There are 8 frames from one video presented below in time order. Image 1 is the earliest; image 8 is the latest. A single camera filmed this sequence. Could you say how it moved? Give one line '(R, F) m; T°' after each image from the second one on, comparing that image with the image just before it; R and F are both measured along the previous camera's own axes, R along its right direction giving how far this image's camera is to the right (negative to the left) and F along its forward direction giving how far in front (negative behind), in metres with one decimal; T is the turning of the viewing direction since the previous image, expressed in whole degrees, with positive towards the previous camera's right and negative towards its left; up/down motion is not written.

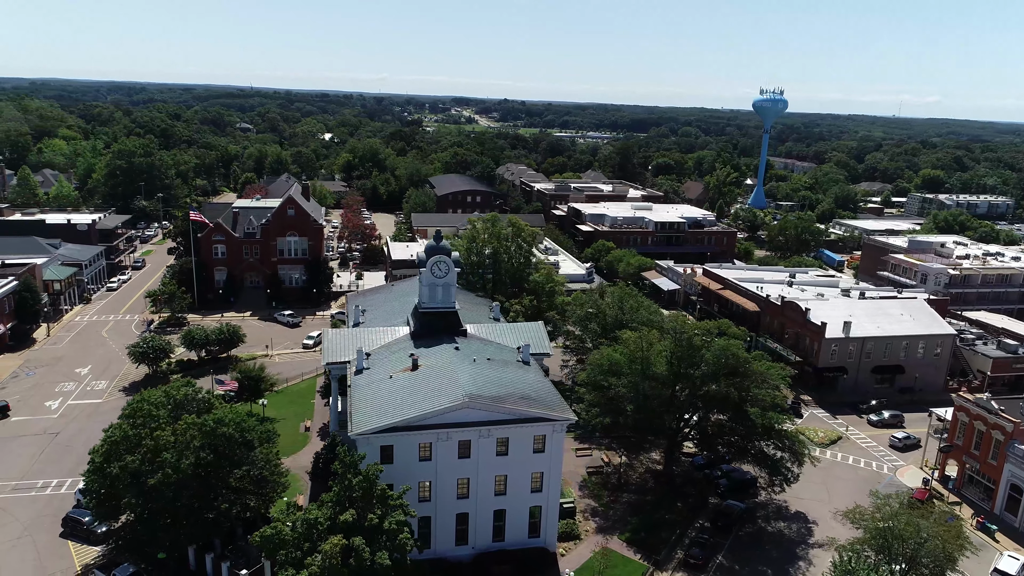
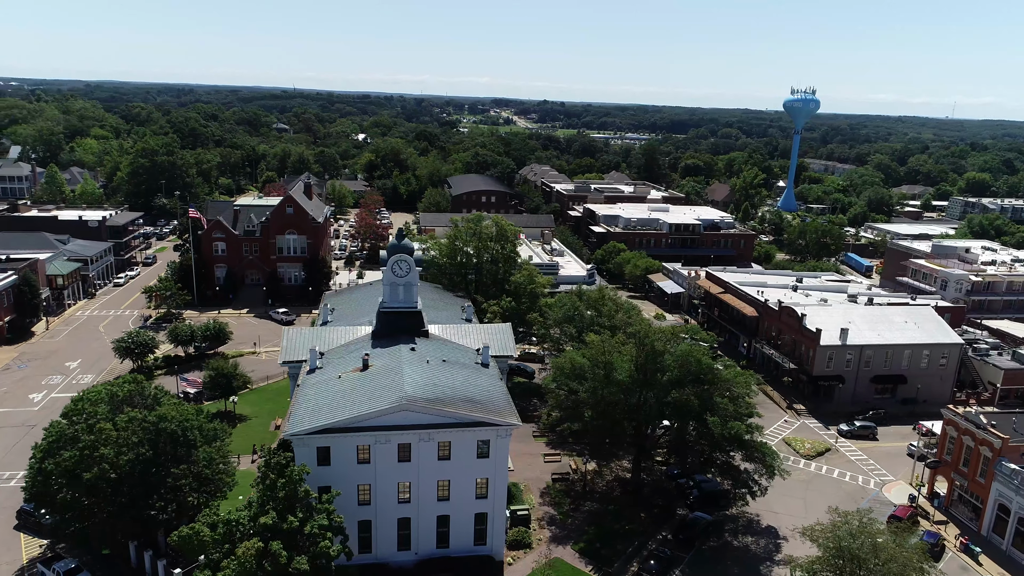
(+4.8, +1.2) m; -3°
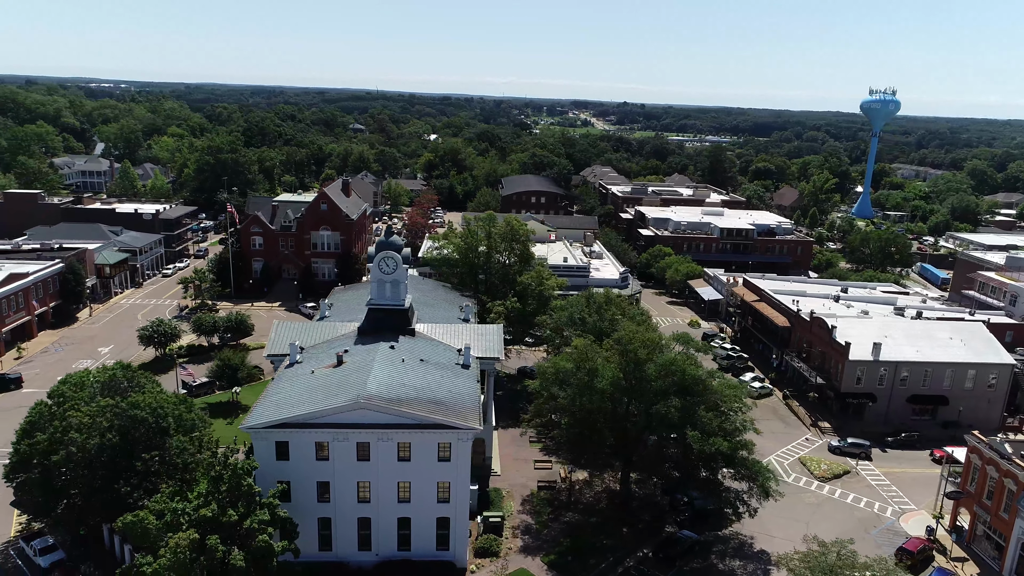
(+5.4, +1.5) m; -6°
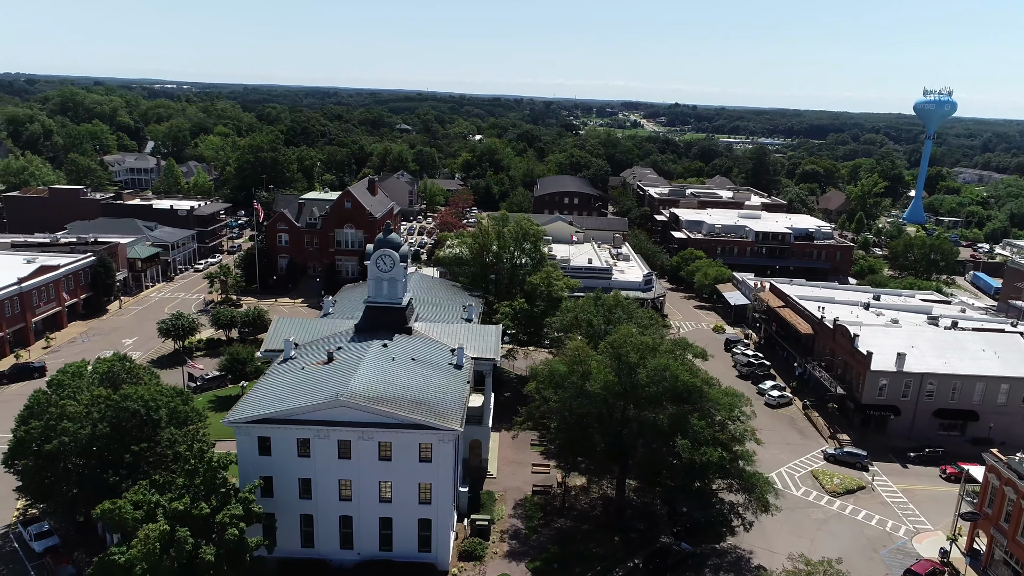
(+3.0, +0.8) m; -4°
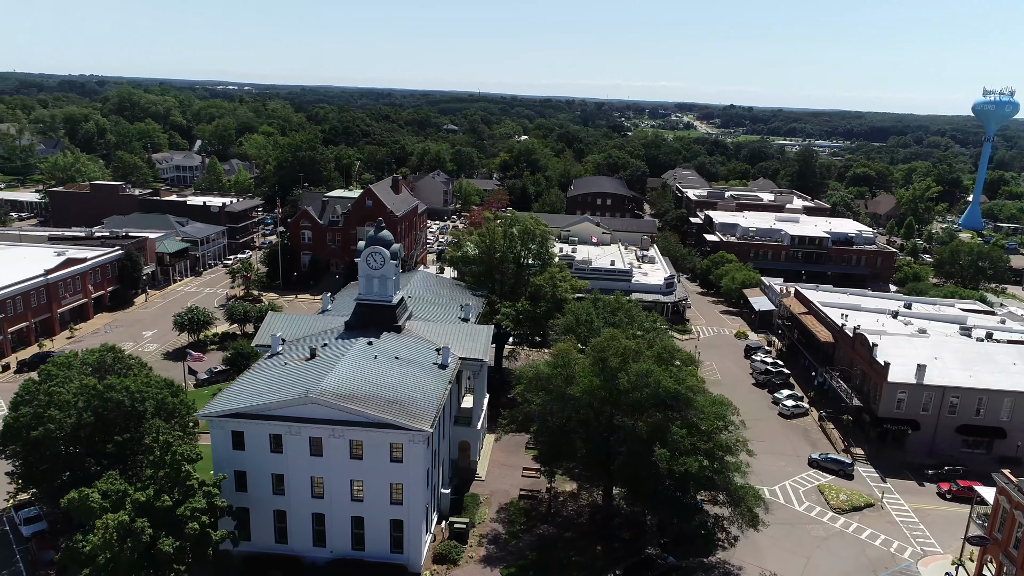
(+3.6, +0.9) m; -4°
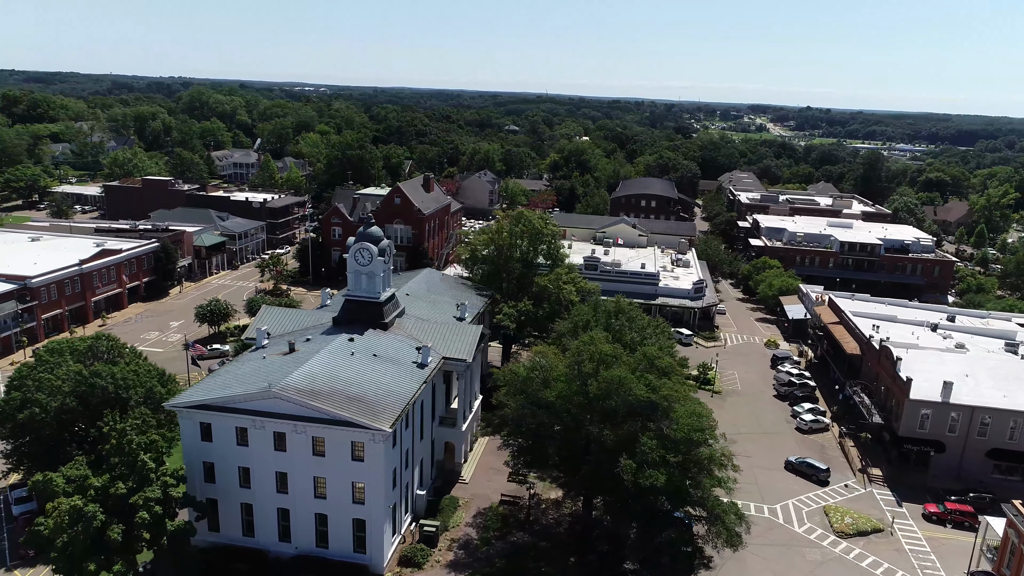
(+4.7, +1.3) m; -5°
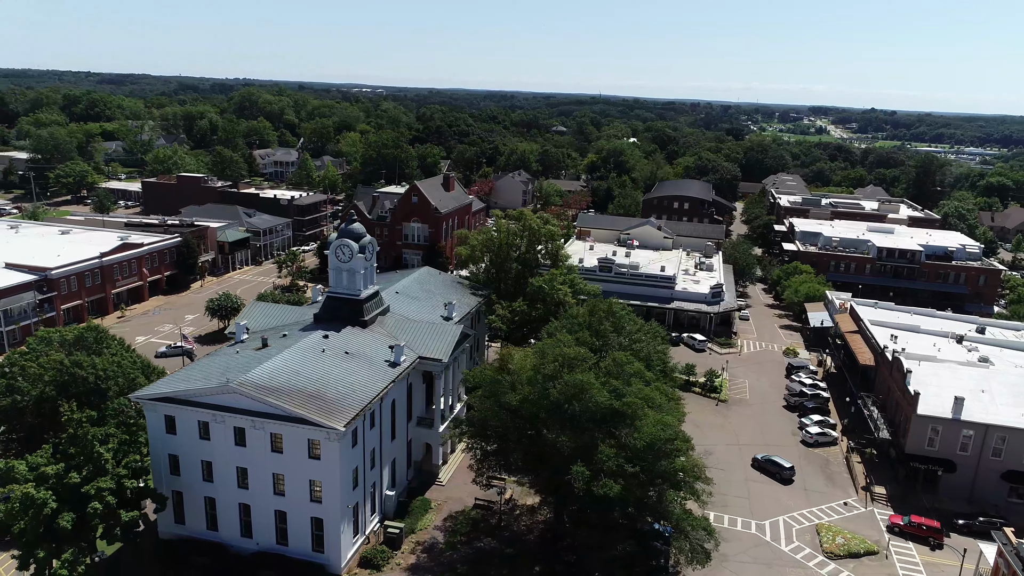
(+4.3, +1.1) m; -4°
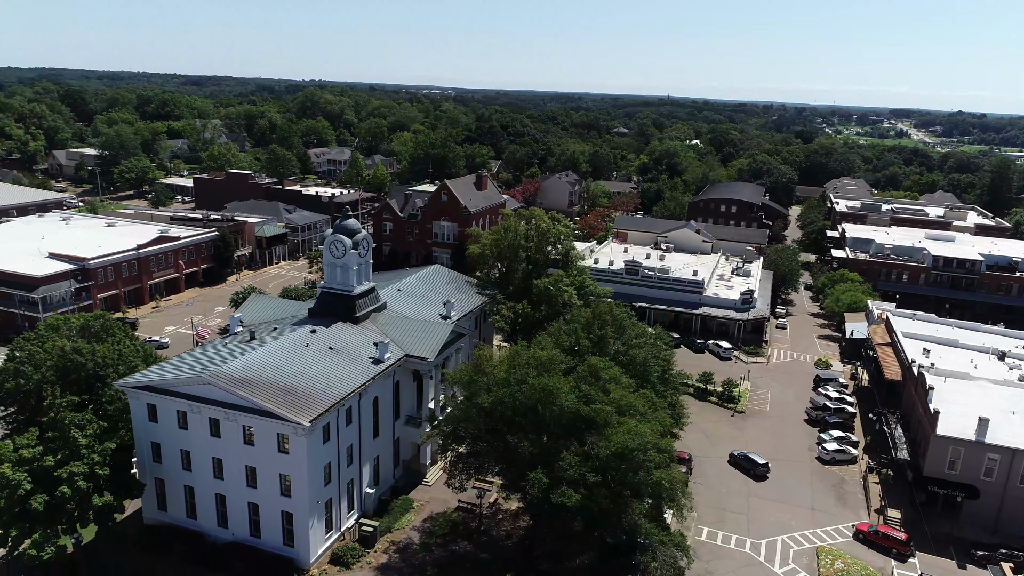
(+4.3, +1.0) m; -5°
